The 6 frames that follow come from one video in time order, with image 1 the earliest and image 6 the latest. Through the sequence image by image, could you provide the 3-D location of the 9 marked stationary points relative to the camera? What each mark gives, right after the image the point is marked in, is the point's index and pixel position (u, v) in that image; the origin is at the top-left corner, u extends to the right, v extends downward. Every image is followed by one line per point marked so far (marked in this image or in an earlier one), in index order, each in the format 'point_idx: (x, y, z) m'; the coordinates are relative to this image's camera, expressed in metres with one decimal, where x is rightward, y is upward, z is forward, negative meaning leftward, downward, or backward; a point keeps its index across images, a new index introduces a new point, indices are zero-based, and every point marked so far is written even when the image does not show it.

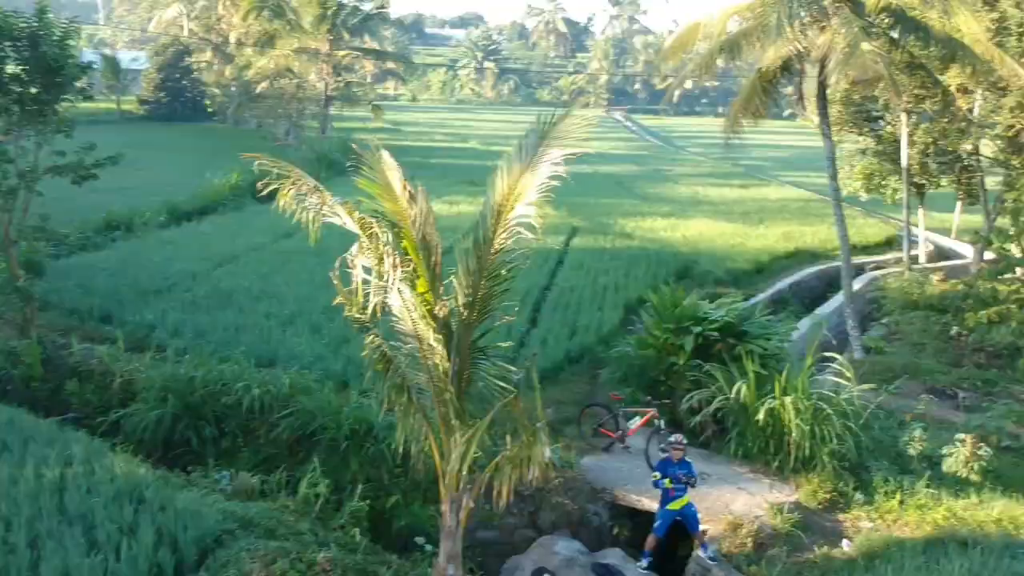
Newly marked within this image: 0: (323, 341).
0: (-1.9, -0.5, +10.1) m
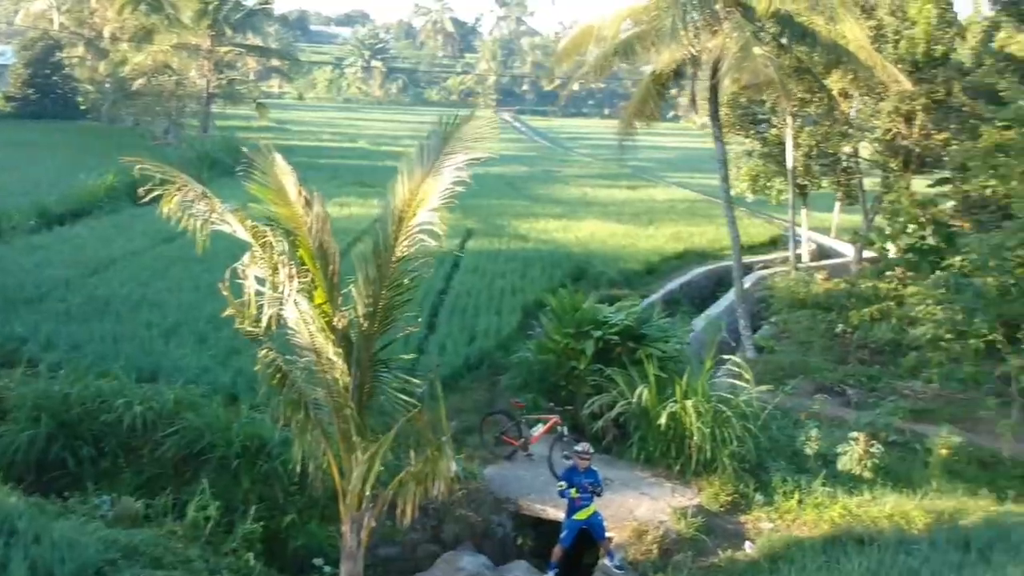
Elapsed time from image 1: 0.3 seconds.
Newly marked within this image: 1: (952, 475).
0: (-3.0, -0.6, +9.7) m
1: (+4.0, -1.7, +9.0) m
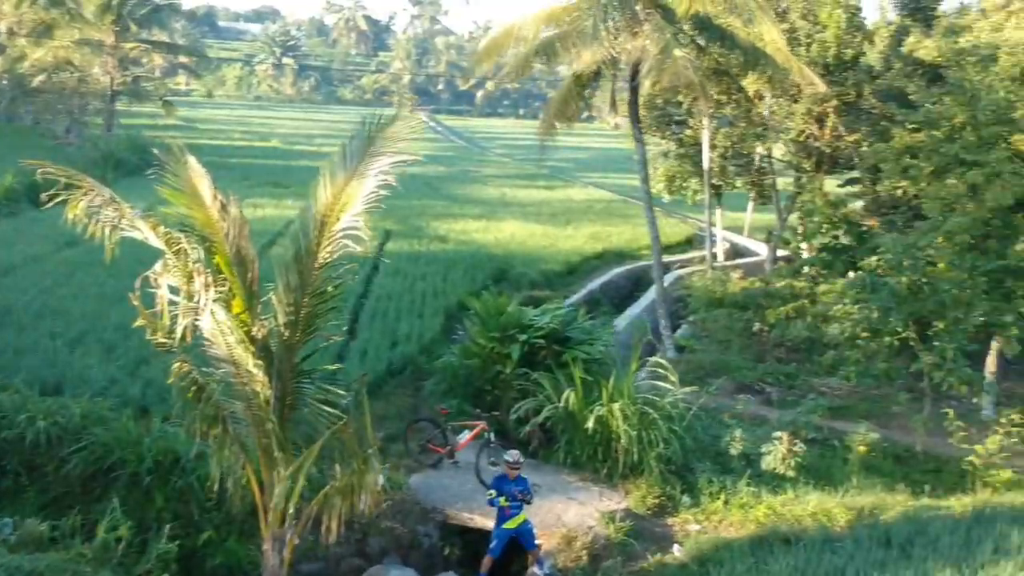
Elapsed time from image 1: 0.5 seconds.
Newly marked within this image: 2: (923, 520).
0: (-3.7, -0.7, +9.2) m
1: (+3.3, -1.7, +9.2) m
2: (+3.2, -1.8, +7.6) m
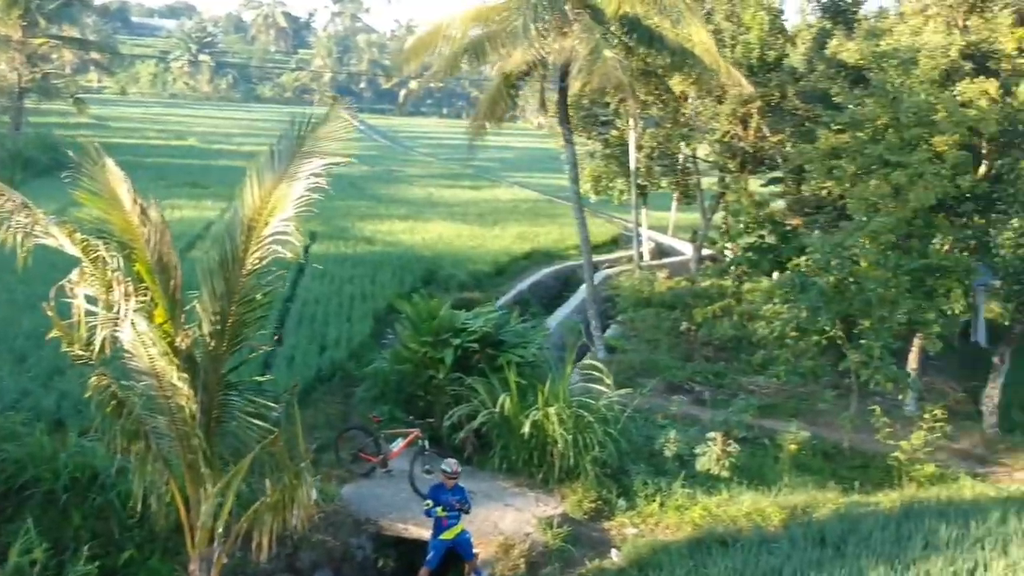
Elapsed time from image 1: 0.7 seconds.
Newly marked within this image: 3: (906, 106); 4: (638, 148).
0: (-4.3, -0.8, +8.8) m
1: (+2.7, -1.7, +9.3) m
2: (+2.7, -1.8, +7.7) m
3: (+3.9, +1.8, +9.6) m
4: (+2.2, +2.5, +17.5) m
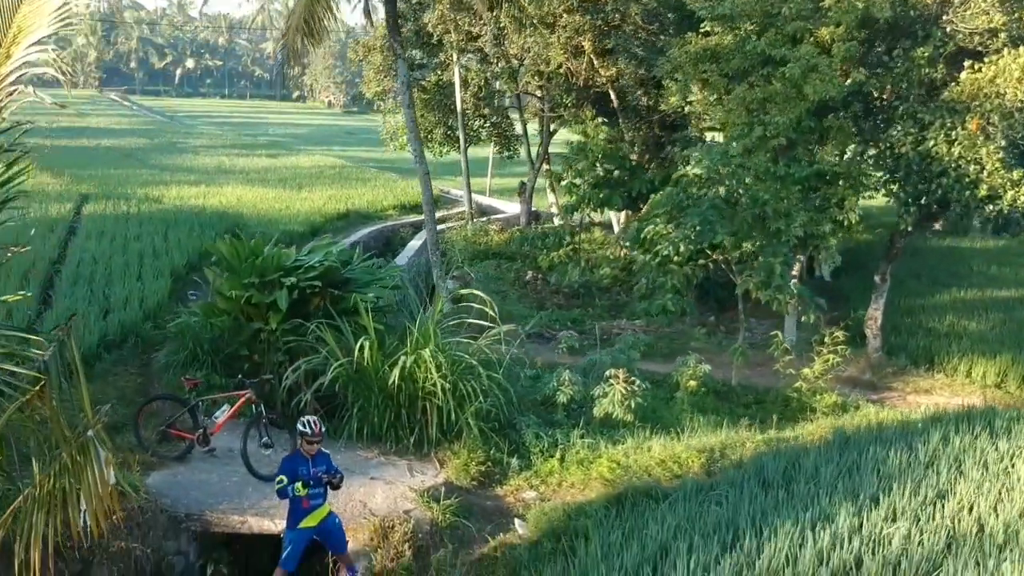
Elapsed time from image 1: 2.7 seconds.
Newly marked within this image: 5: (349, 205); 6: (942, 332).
0: (-5.3, -0.5, +6.2) m
1: (+1.5, -1.0, +8.0) m
2: (+1.8, -1.1, +6.5) m
3: (+2.4, +2.5, +8.6) m
4: (-0.8, +3.2, +16.0) m
5: (-3.1, +1.6, +18.6) m
6: (+4.7, -0.5, +10.9) m
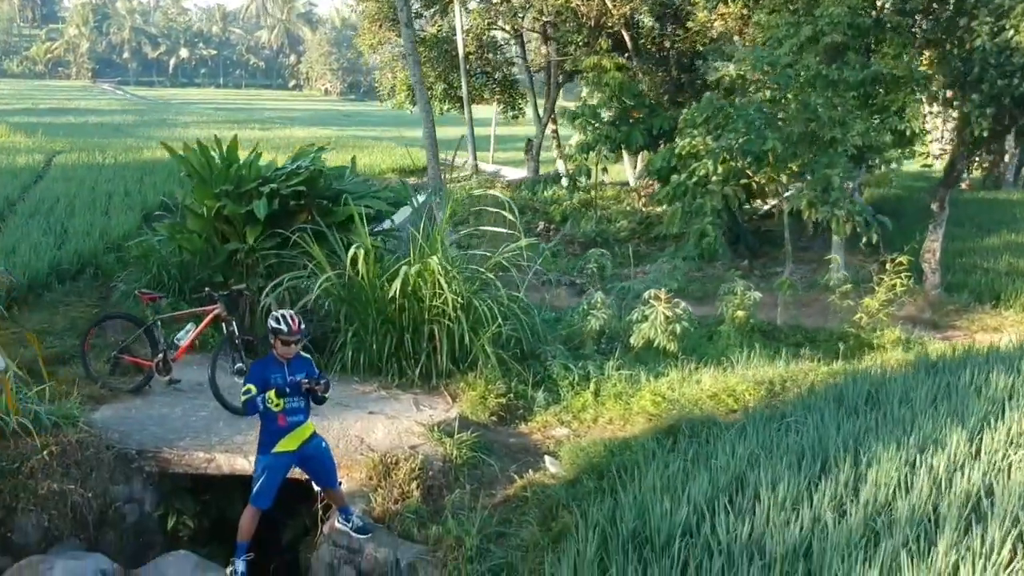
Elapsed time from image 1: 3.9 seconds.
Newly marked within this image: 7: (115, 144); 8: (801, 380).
0: (-5.1, 0.0, +5.1) m
1: (+1.7, -0.4, +7.0) m
2: (+2.0, -0.5, +5.5) m
3: (+2.5, +3.2, +7.5) m
4: (-0.8, +3.8, +14.9) m
5: (-2.9, +2.1, +17.5) m
6: (+4.9, +0.2, +9.8) m
7: (-7.2, +2.6, +17.9) m
8: (+1.8, -0.5, +6.0) m
